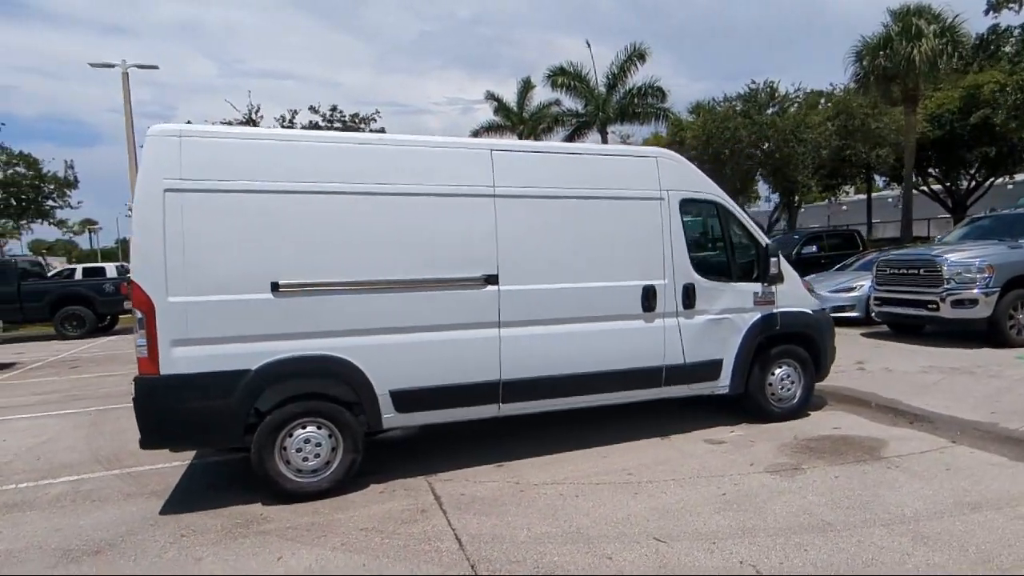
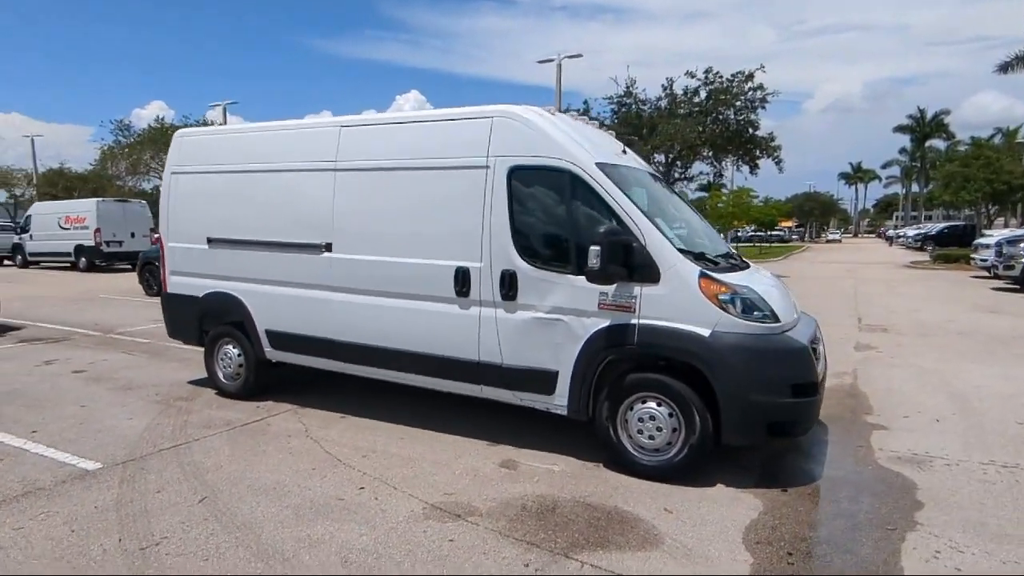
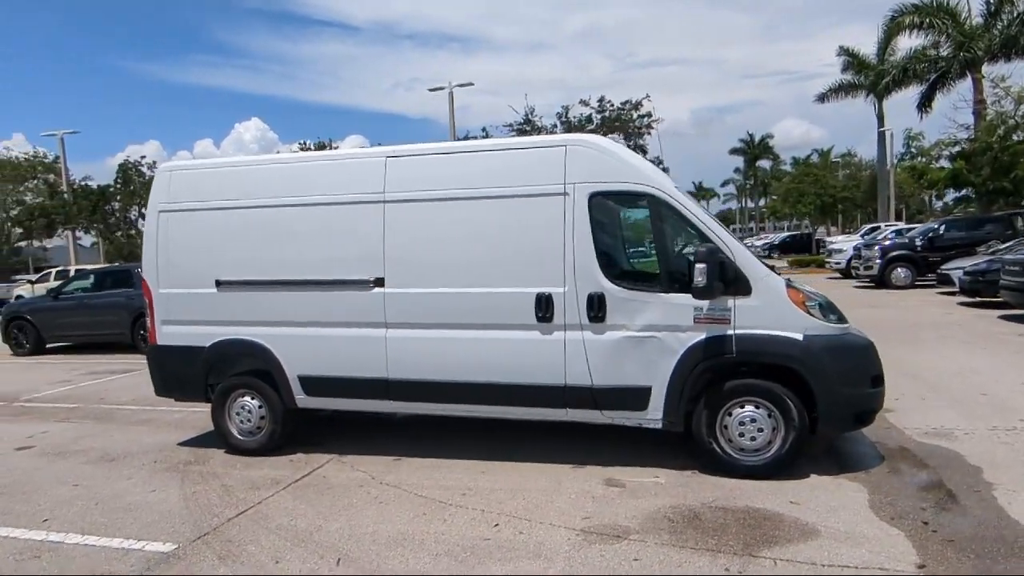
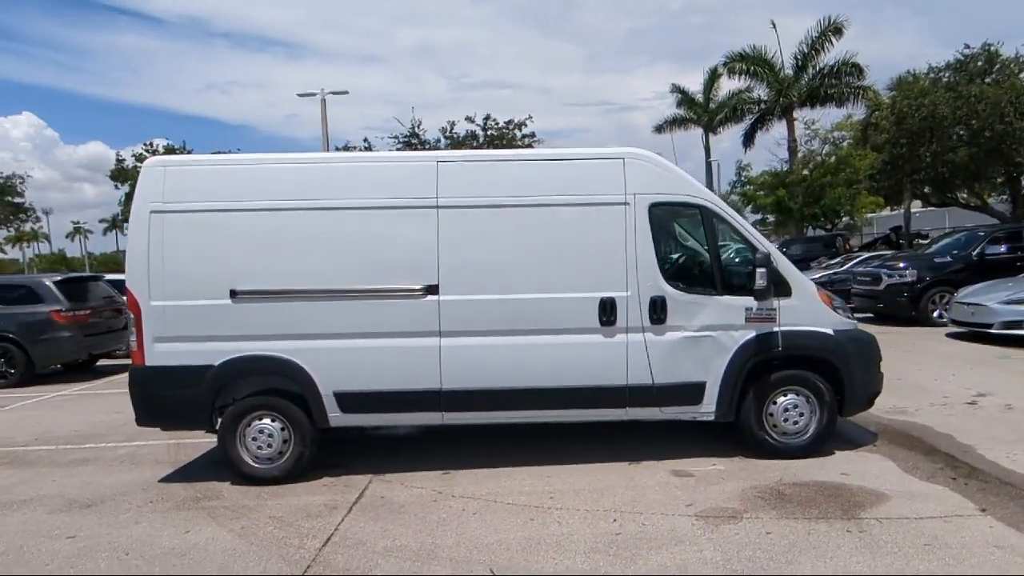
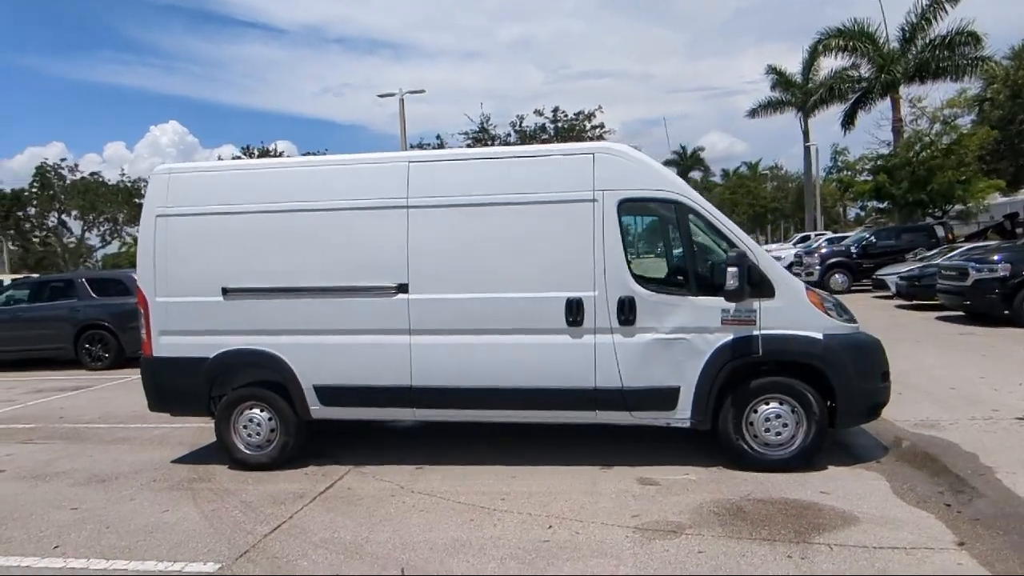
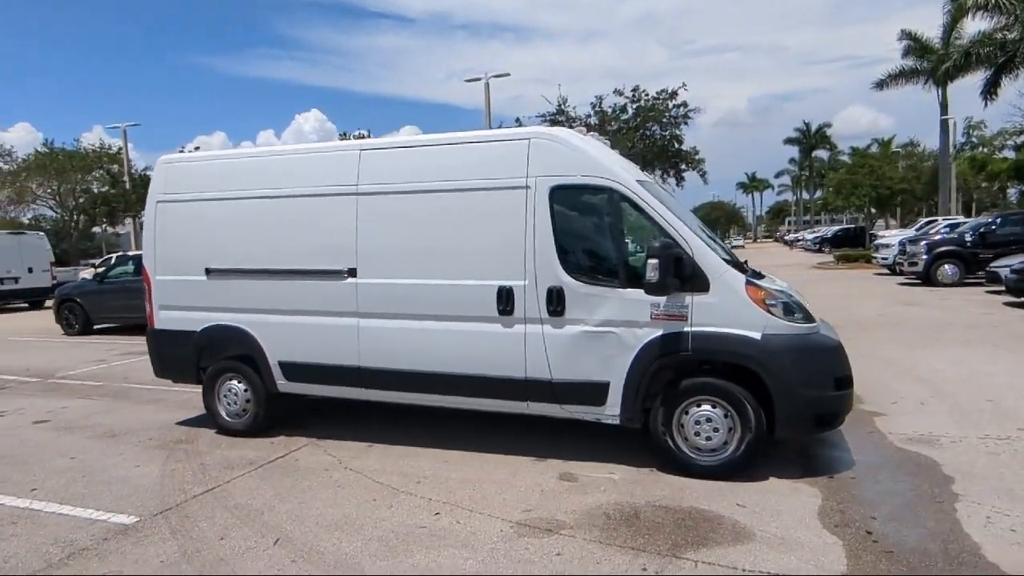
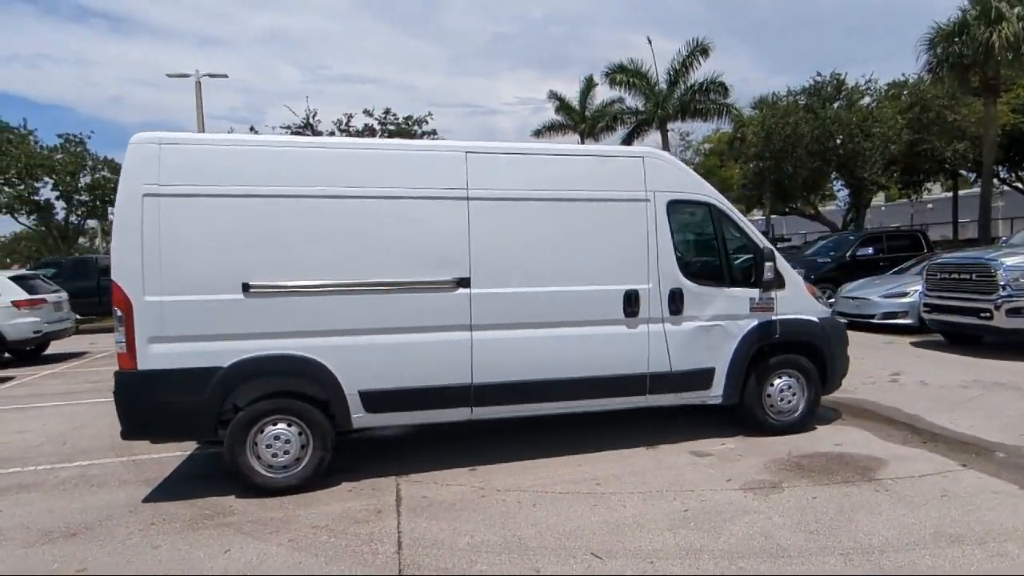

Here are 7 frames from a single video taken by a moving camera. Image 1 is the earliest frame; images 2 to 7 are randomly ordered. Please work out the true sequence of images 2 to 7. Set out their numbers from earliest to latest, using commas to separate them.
7, 4, 5, 3, 6, 2
